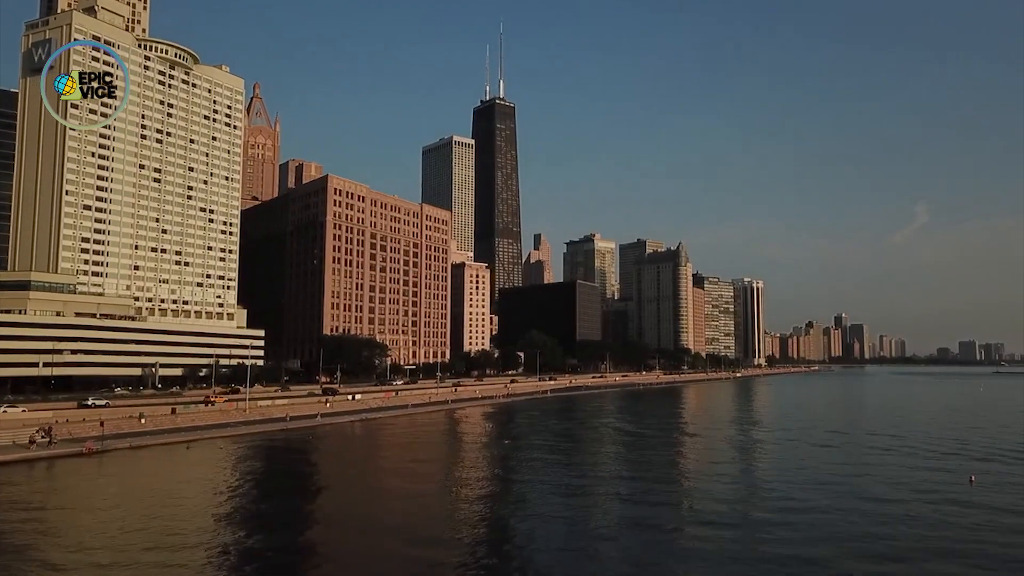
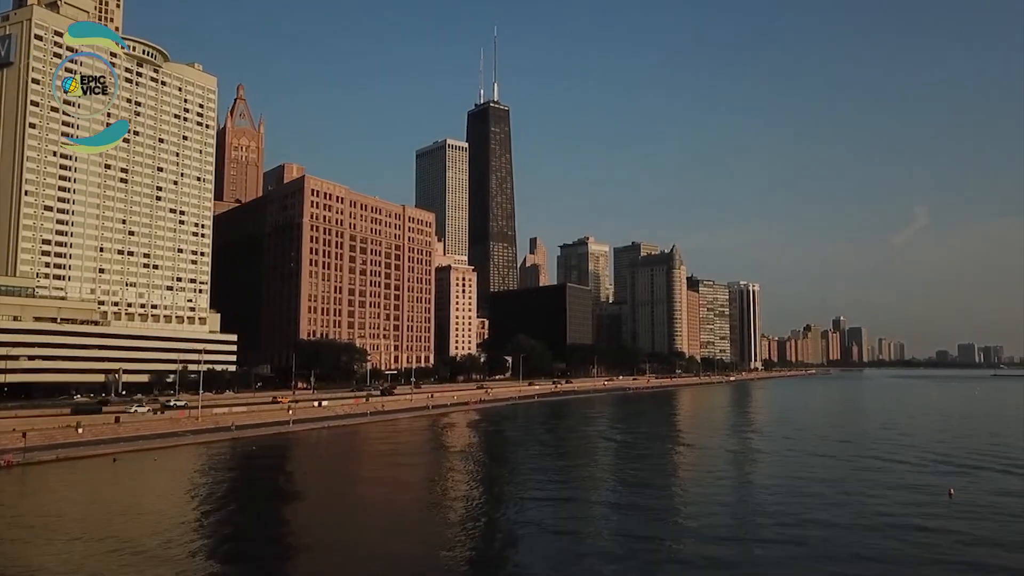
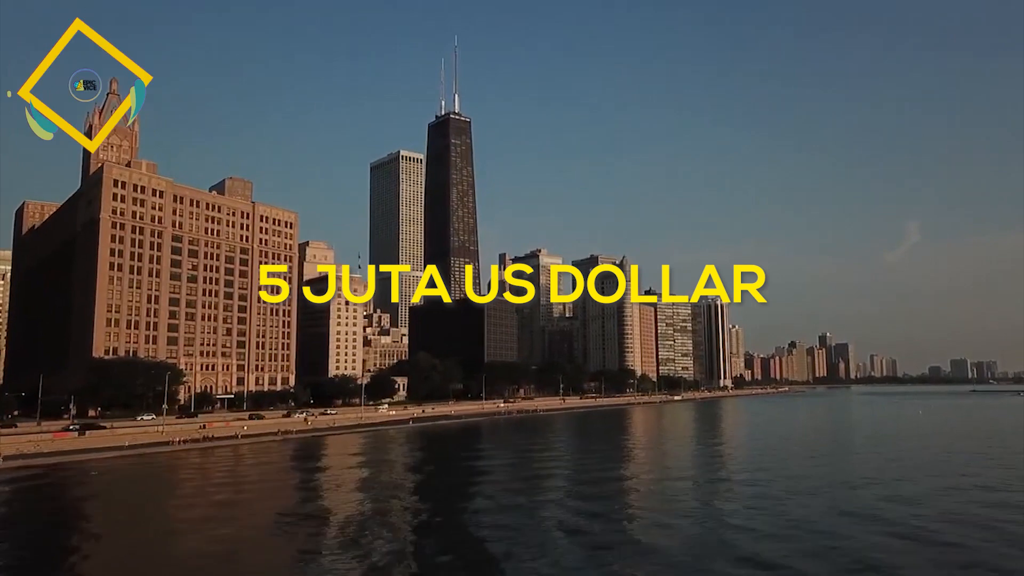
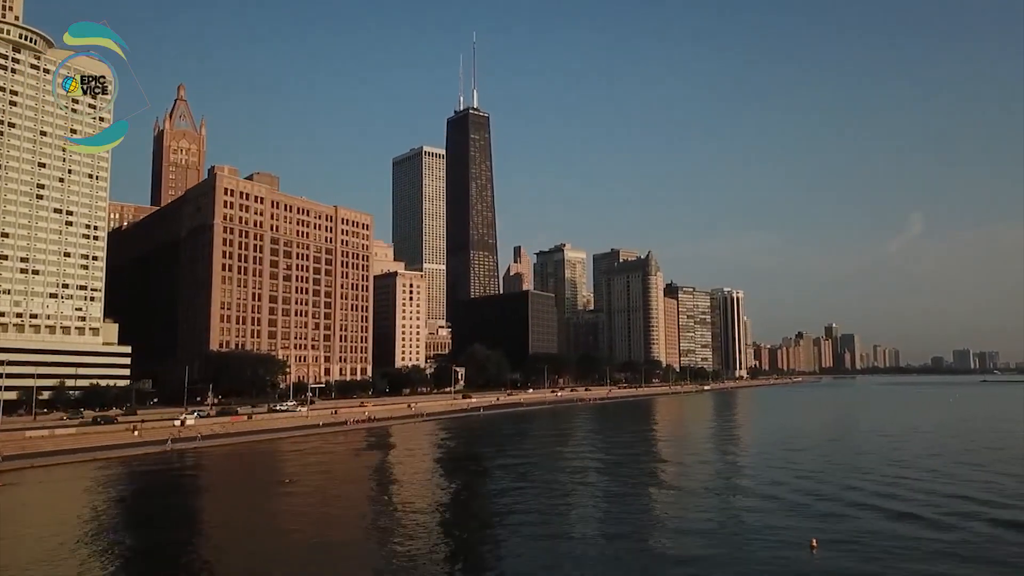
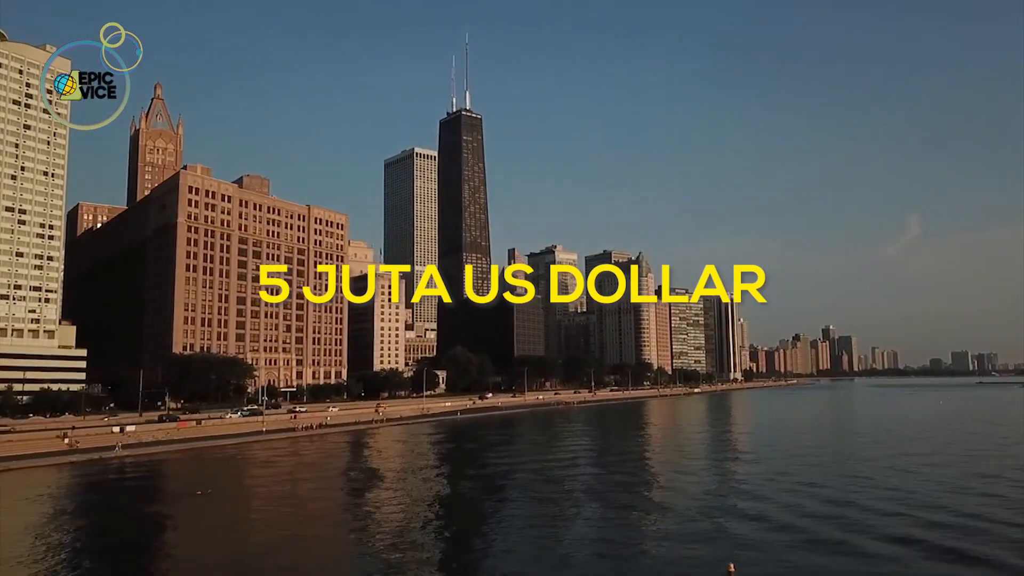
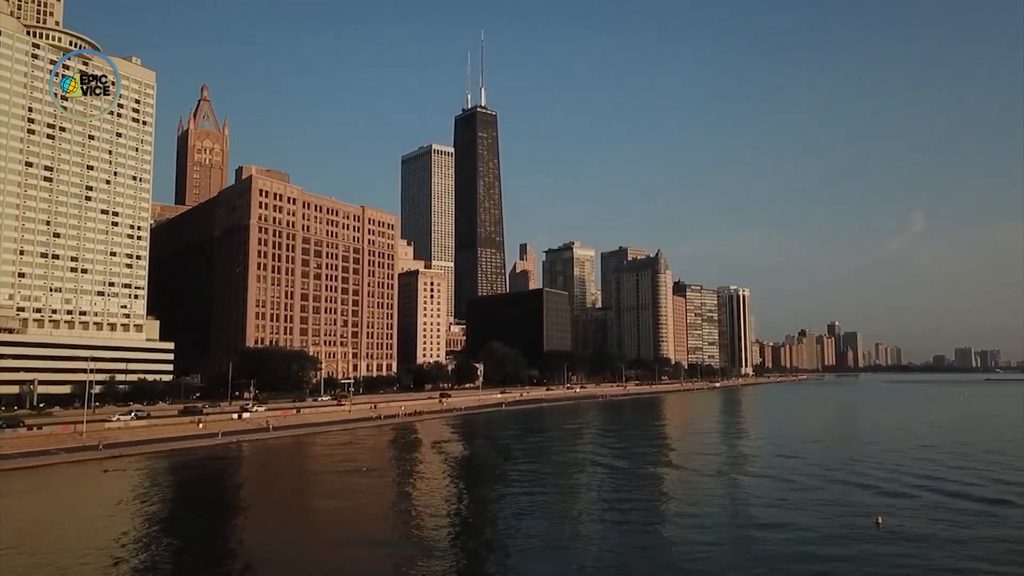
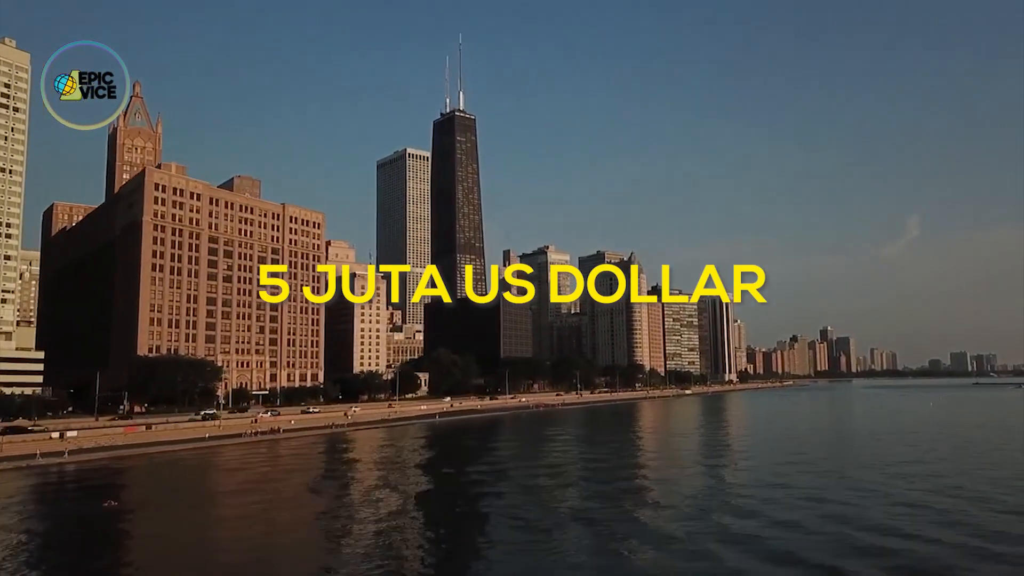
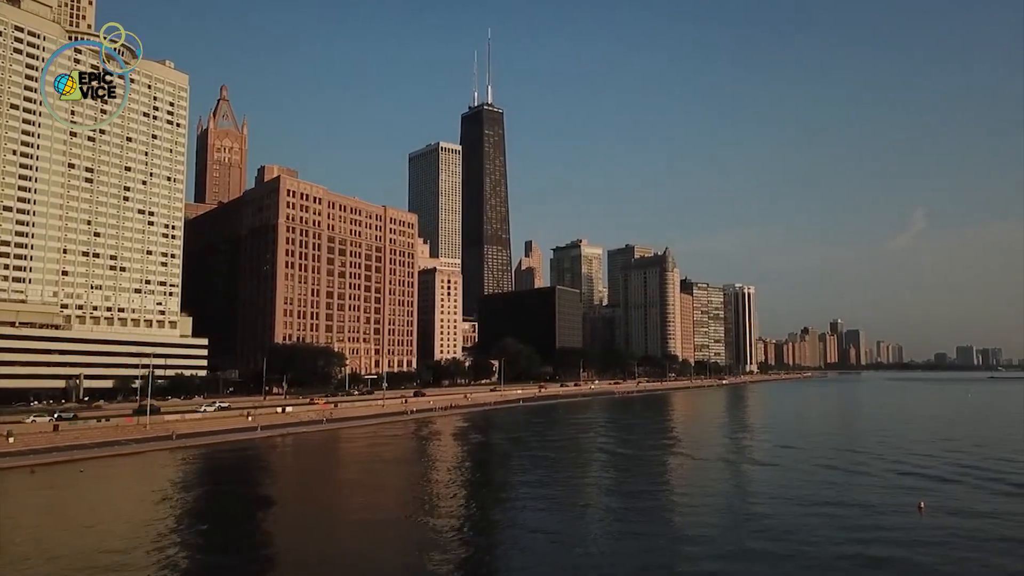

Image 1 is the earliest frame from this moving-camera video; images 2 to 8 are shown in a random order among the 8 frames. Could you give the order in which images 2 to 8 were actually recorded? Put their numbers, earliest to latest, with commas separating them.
2, 8, 6, 4, 5, 7, 3
